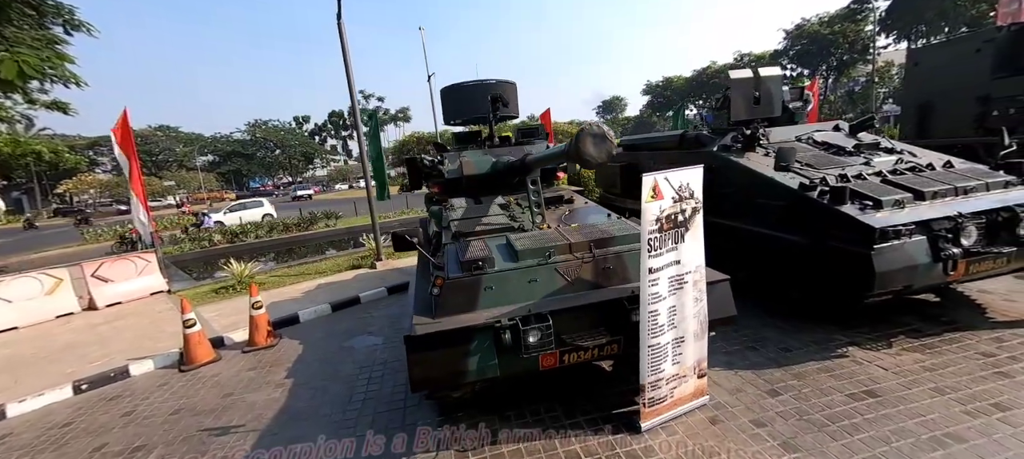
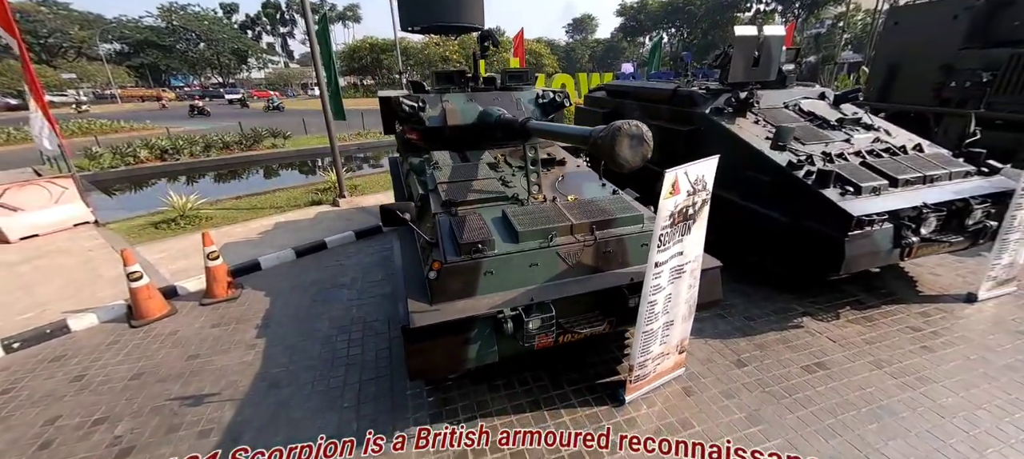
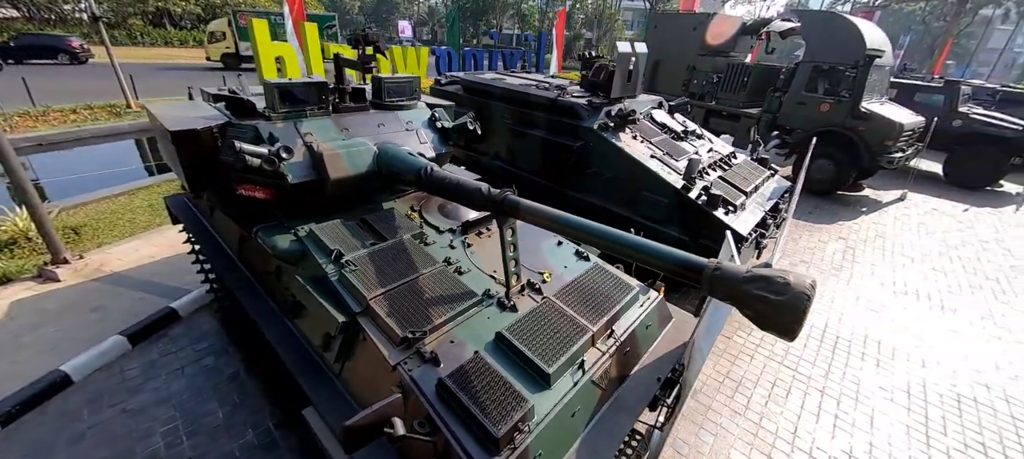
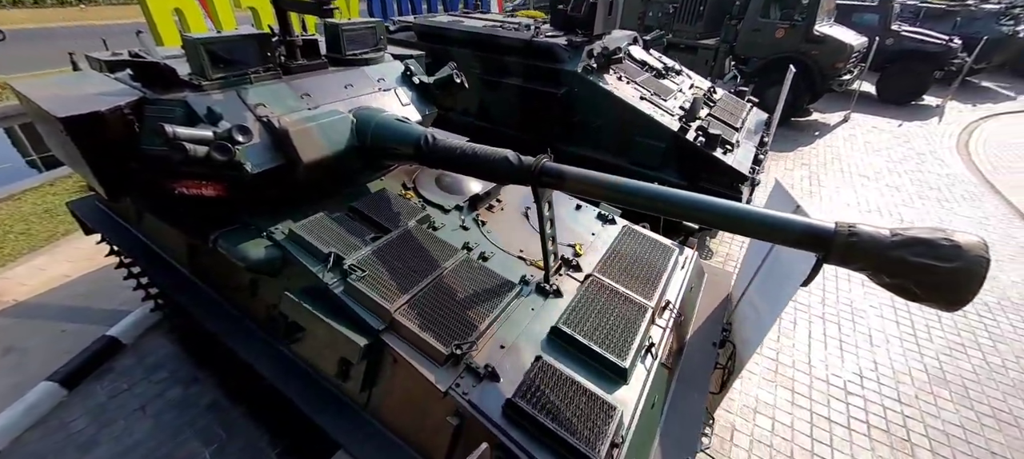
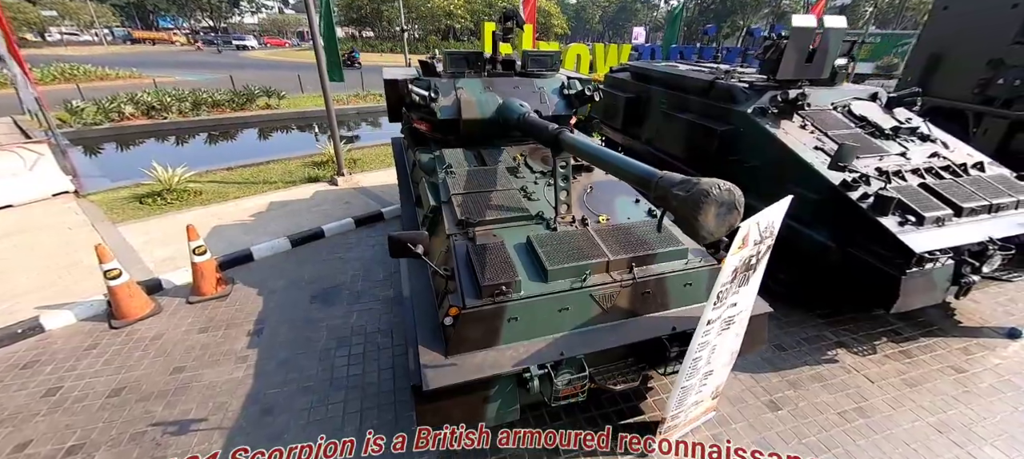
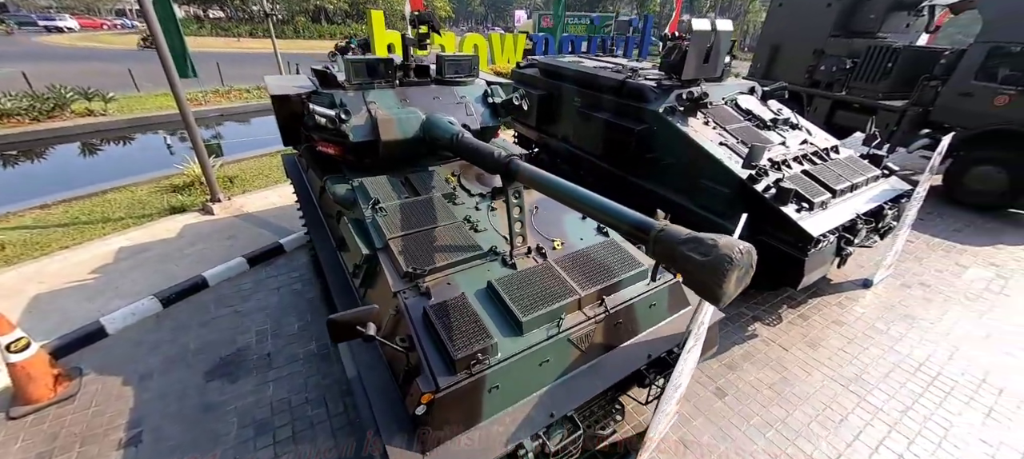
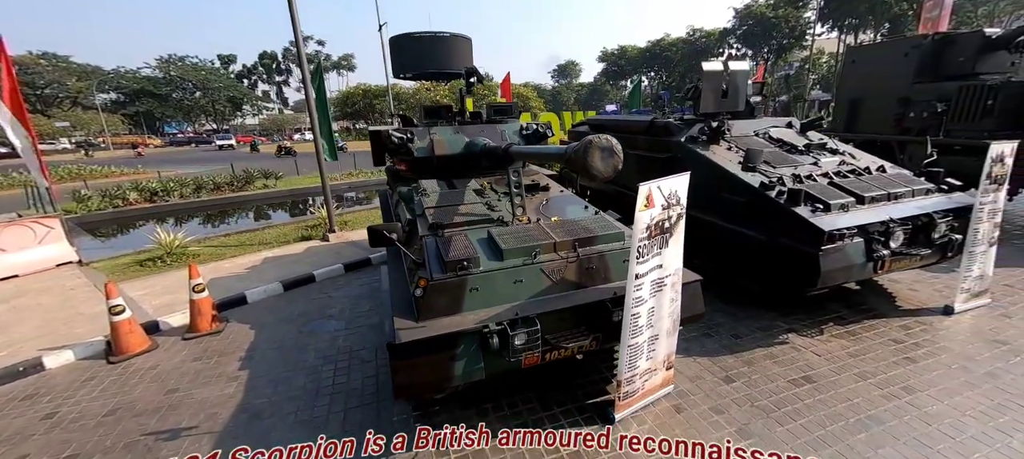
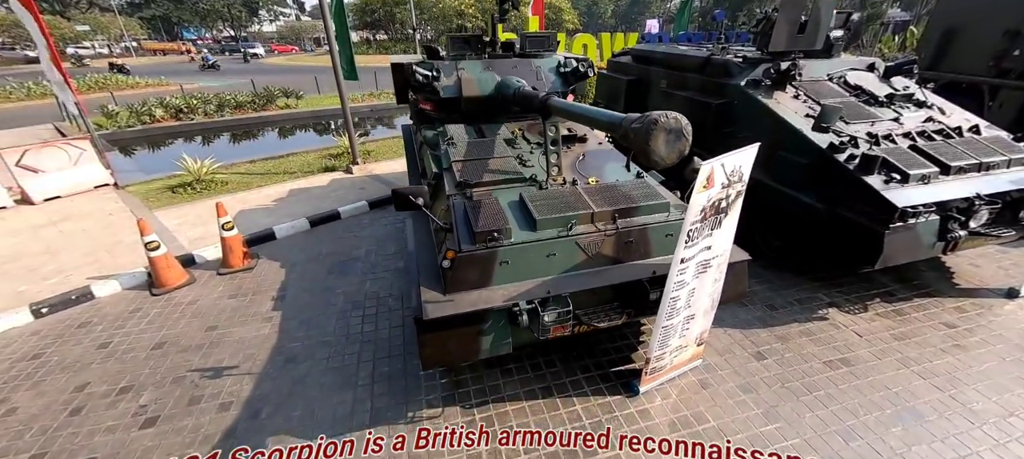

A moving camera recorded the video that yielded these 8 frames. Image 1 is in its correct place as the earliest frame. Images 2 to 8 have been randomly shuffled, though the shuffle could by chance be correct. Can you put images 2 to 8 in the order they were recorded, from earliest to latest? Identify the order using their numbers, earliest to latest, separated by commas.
7, 2, 8, 5, 6, 3, 4
